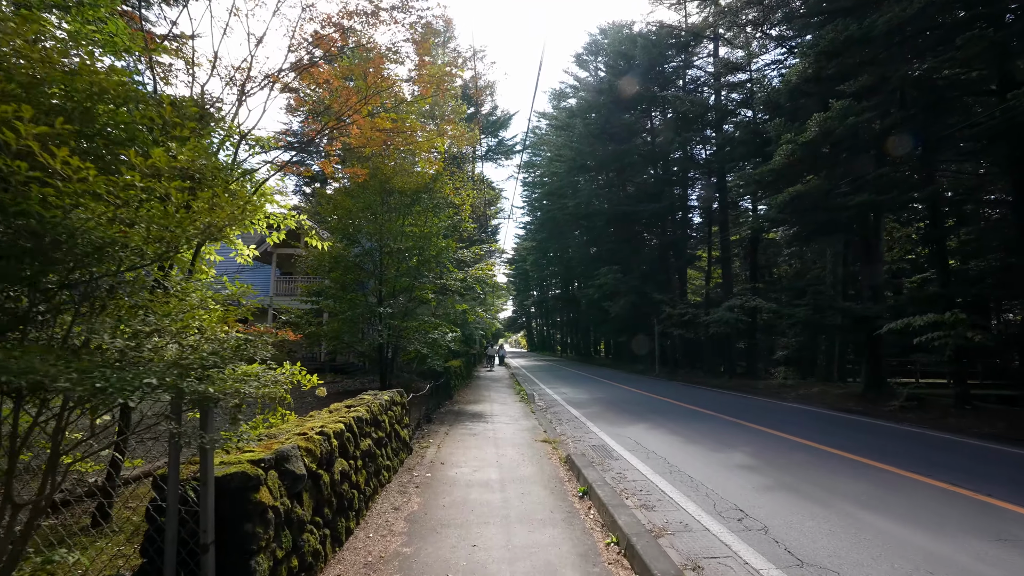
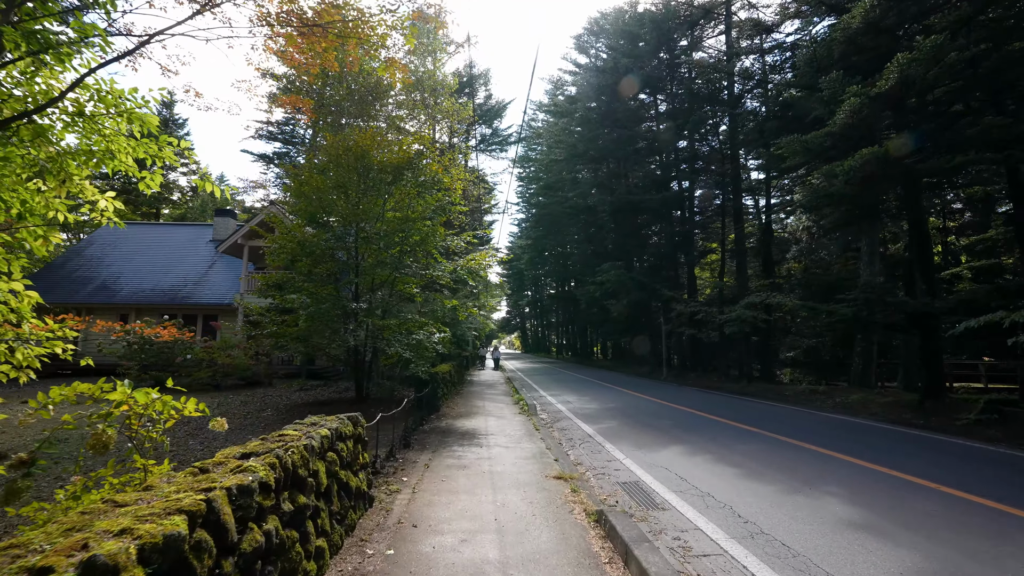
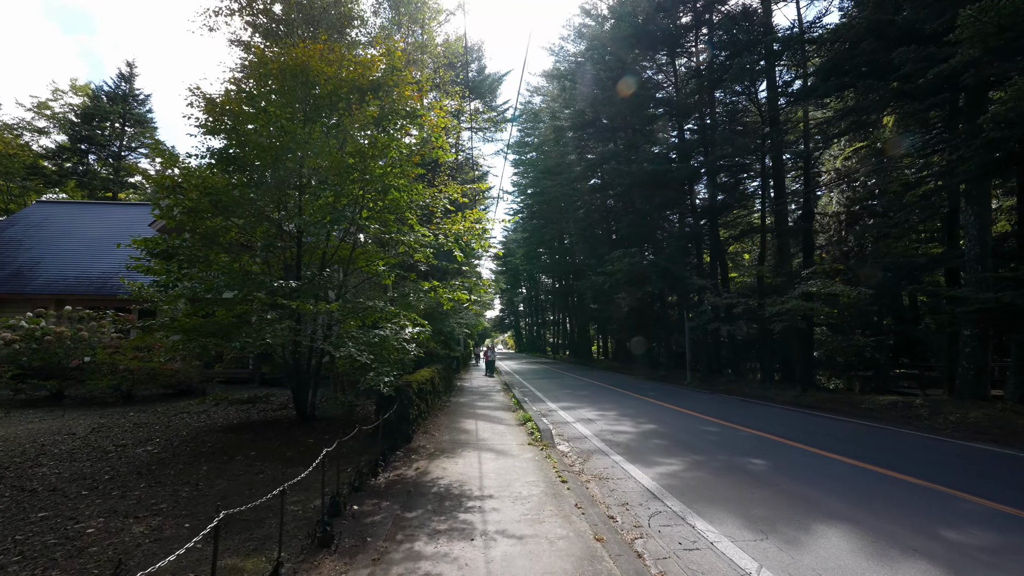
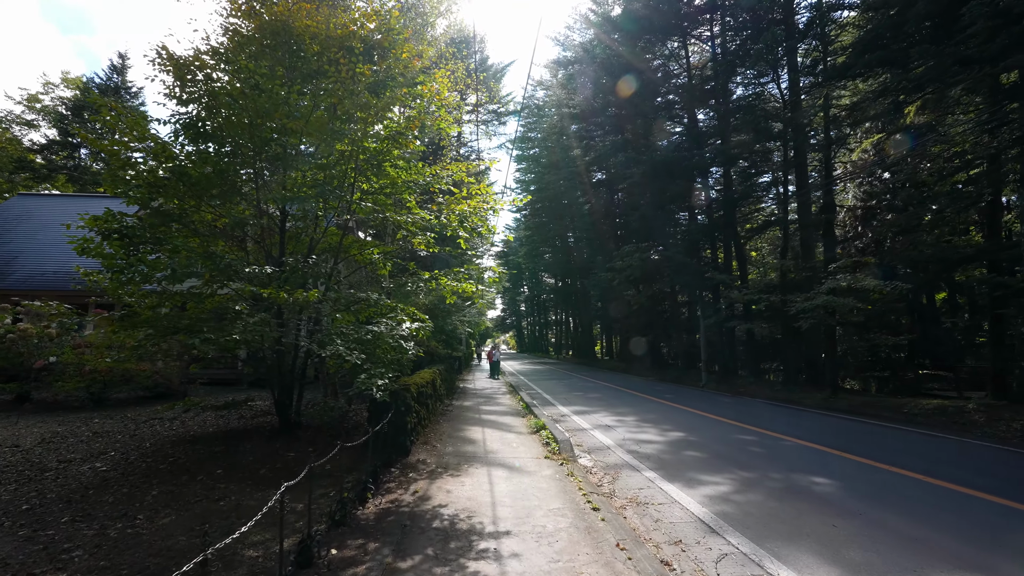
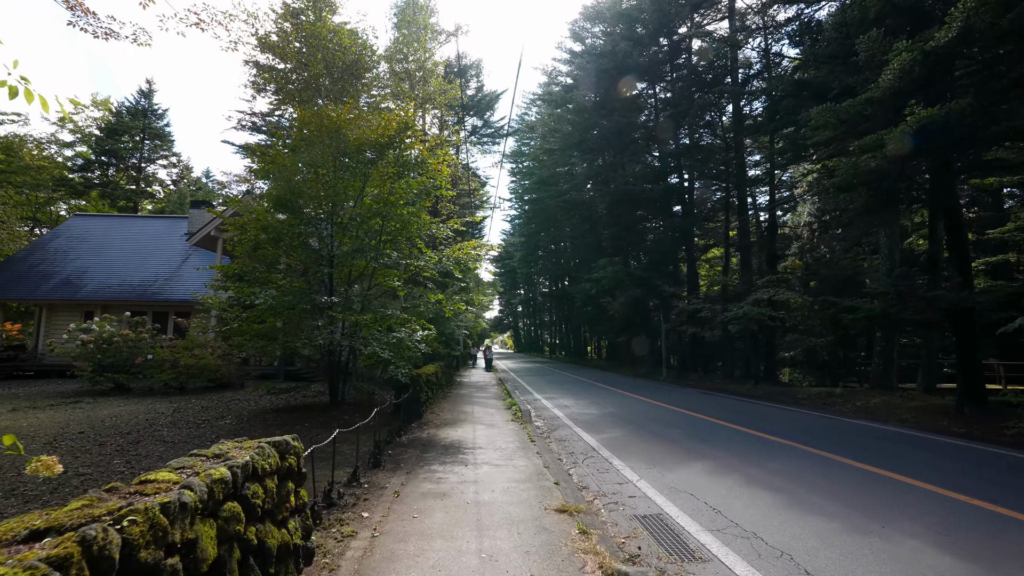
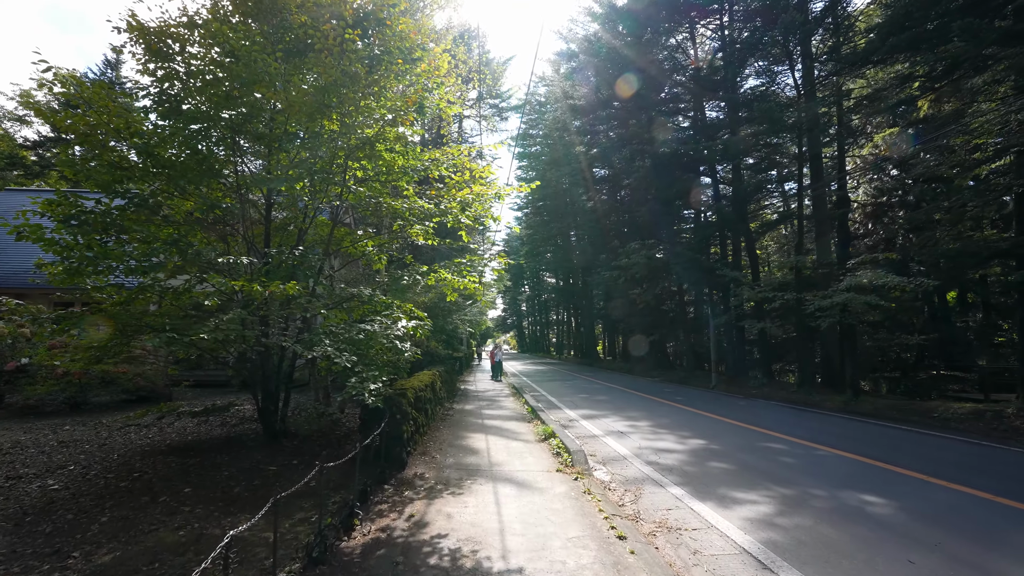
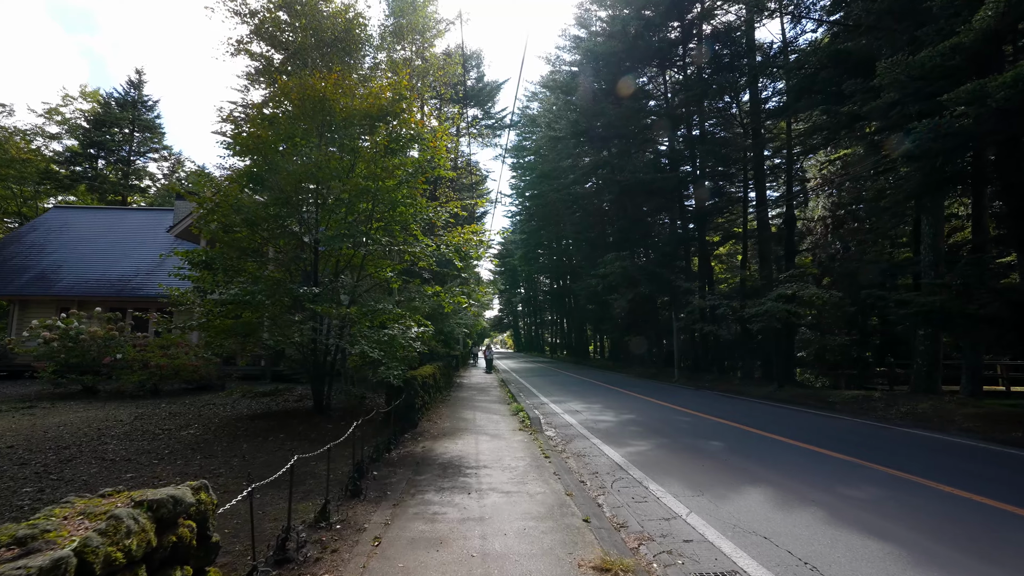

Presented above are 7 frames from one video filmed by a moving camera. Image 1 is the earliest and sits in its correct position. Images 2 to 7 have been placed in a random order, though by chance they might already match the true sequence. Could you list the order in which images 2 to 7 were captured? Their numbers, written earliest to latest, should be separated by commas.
2, 5, 7, 3, 4, 6
